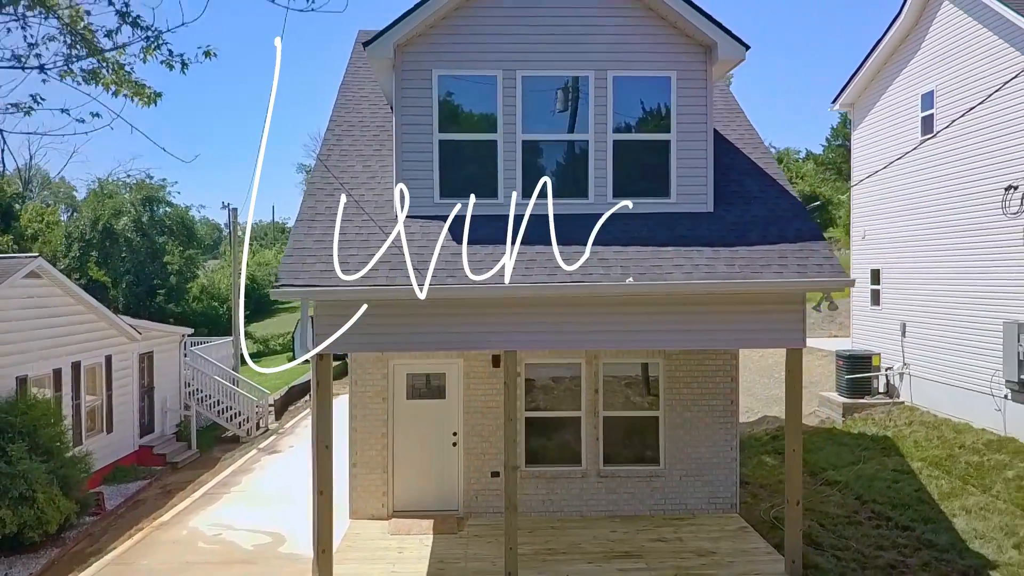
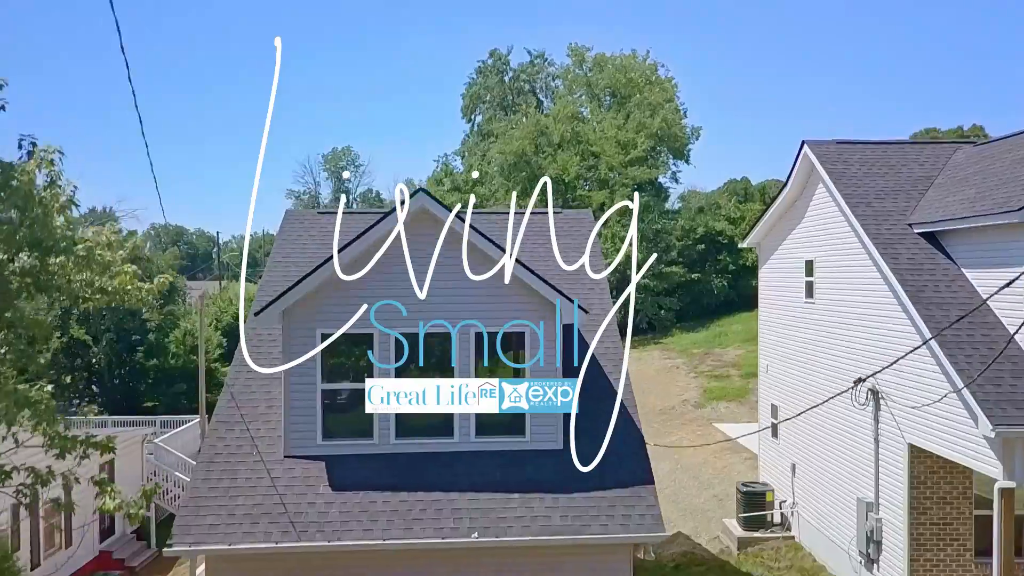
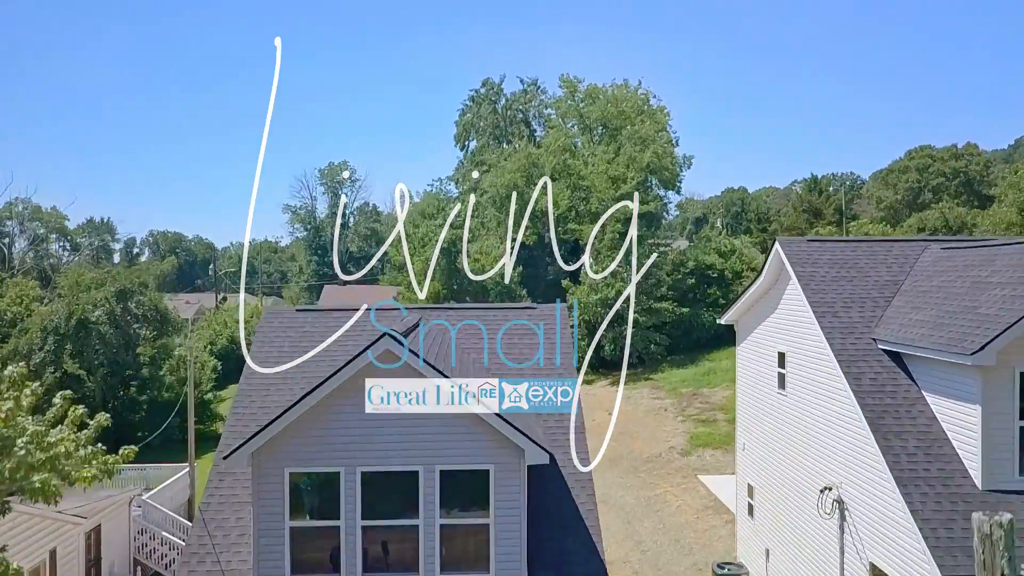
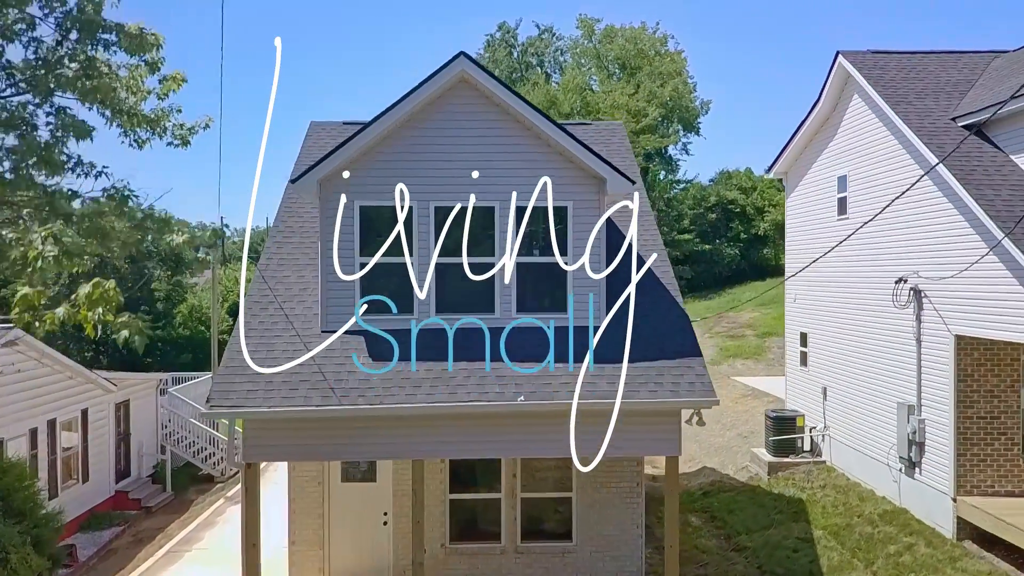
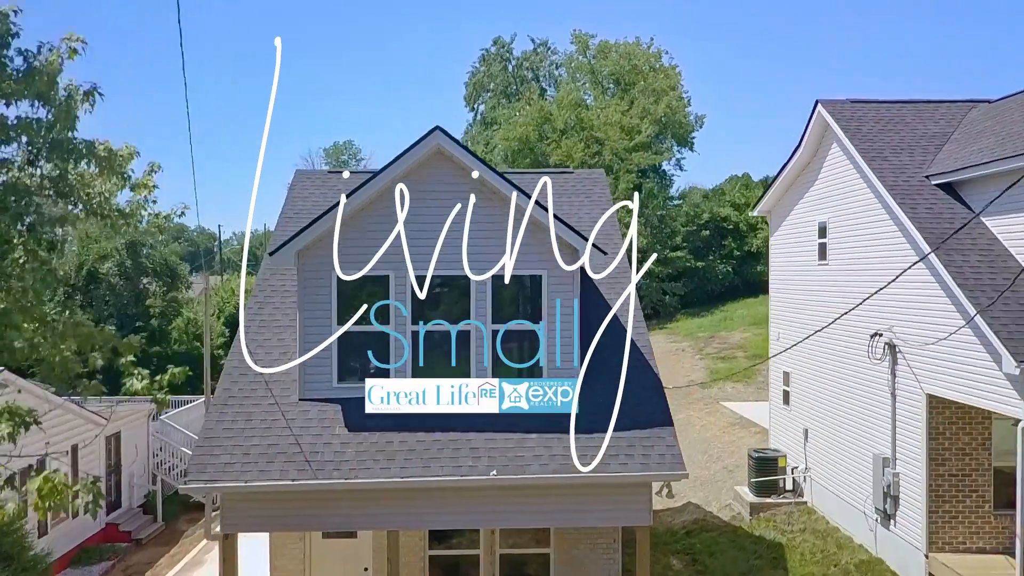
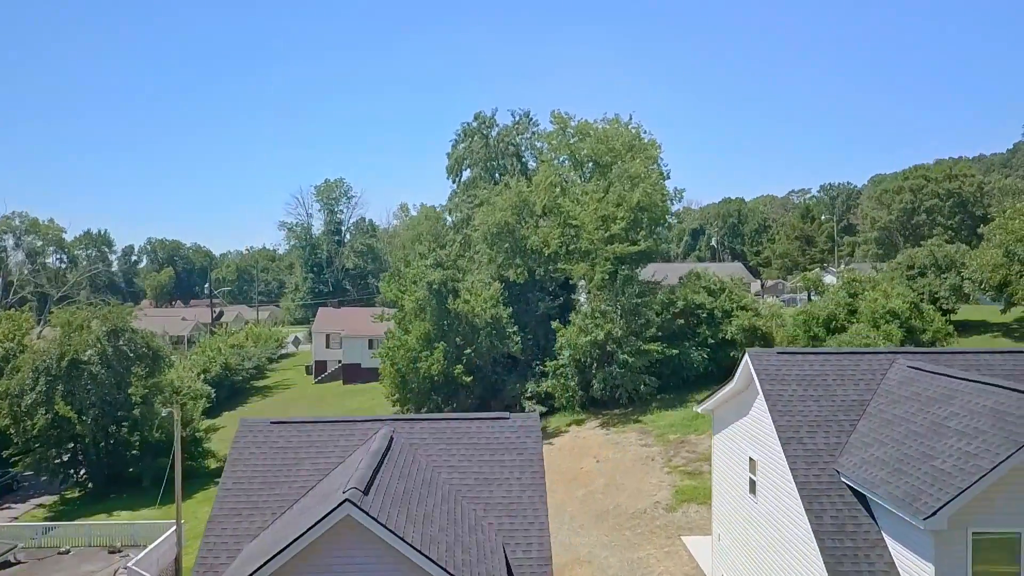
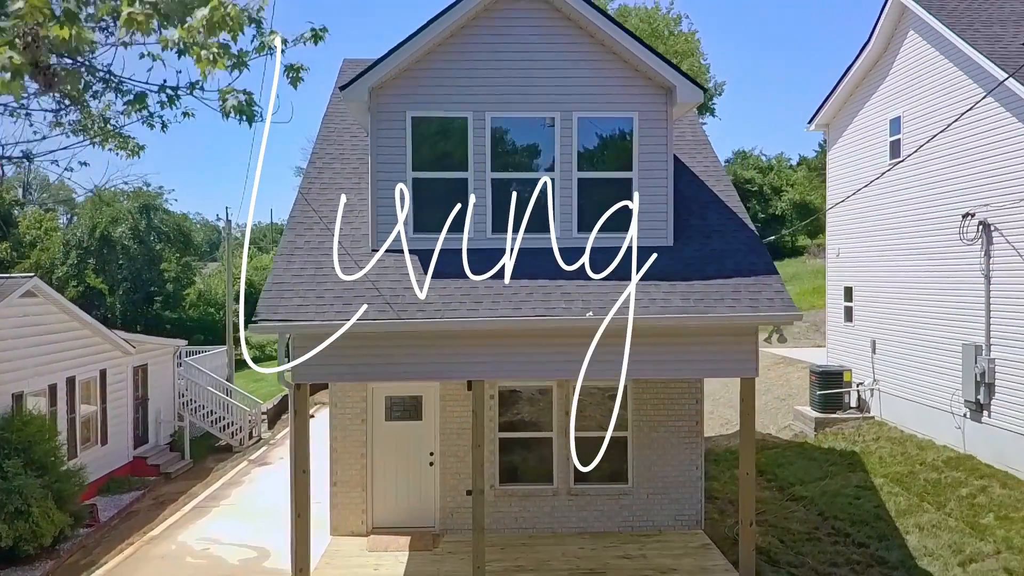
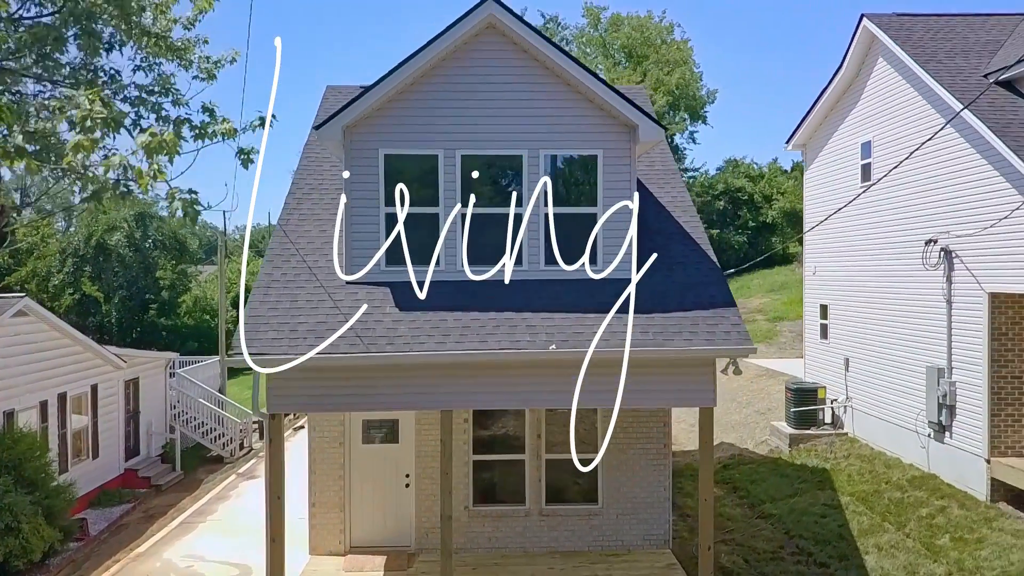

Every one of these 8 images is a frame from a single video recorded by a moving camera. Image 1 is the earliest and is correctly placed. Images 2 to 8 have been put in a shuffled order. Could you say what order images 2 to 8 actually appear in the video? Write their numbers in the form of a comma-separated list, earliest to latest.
7, 8, 4, 5, 2, 3, 6
